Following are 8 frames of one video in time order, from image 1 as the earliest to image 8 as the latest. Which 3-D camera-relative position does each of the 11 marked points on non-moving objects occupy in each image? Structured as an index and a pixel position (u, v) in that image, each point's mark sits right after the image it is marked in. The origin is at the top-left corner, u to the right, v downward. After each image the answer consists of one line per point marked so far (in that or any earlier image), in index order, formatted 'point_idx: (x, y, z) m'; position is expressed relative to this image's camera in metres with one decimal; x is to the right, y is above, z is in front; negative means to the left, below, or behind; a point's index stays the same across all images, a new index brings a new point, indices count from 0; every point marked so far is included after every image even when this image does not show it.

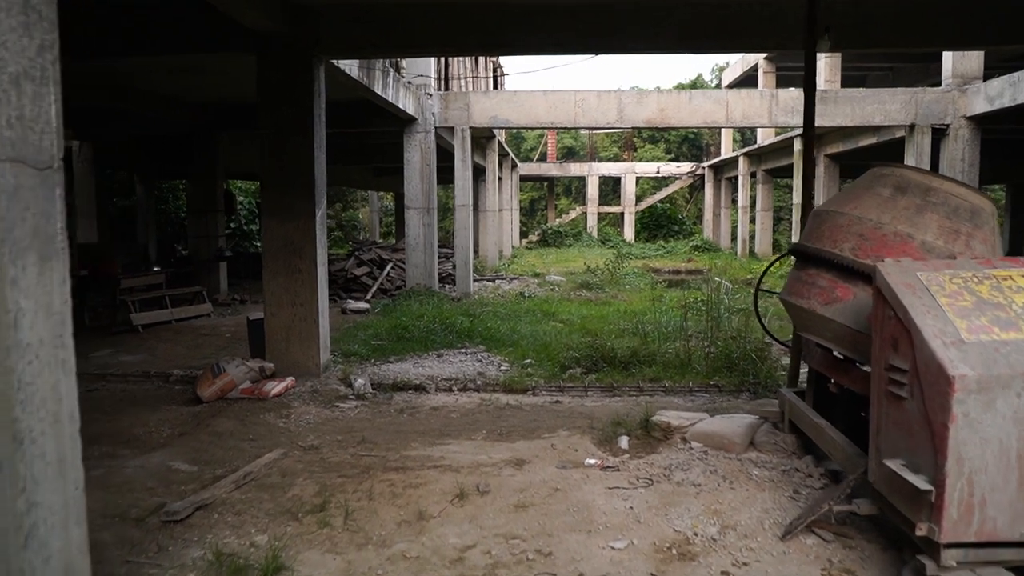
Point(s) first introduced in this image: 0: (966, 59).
0: (+7.6, +3.8, +13.5) m
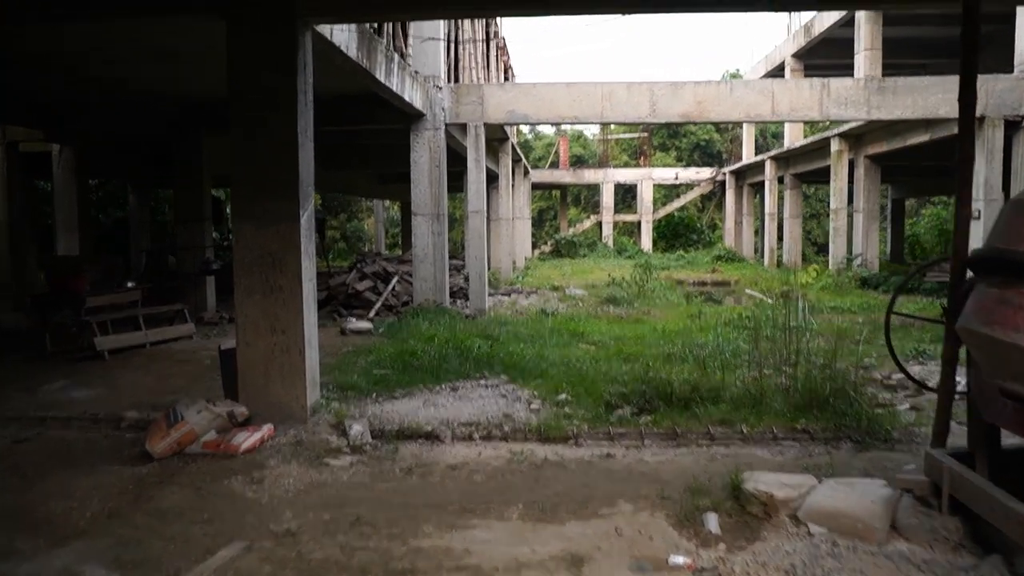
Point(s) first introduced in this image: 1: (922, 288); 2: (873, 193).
0: (+7.9, +3.6, +12.0) m
1: (+8.0, 0.0, +16.0) m
2: (+7.9, +2.1, +17.8) m
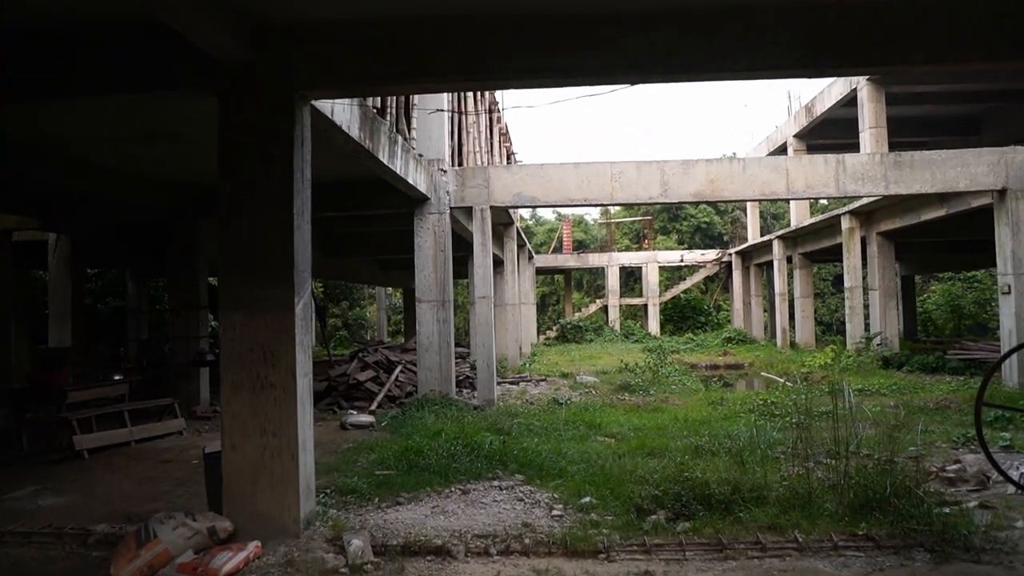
0: (+8.0, +2.5, +11.8) m
1: (+8.2, -1.5, +15.3) m
2: (+8.1, +0.4, +17.4) m
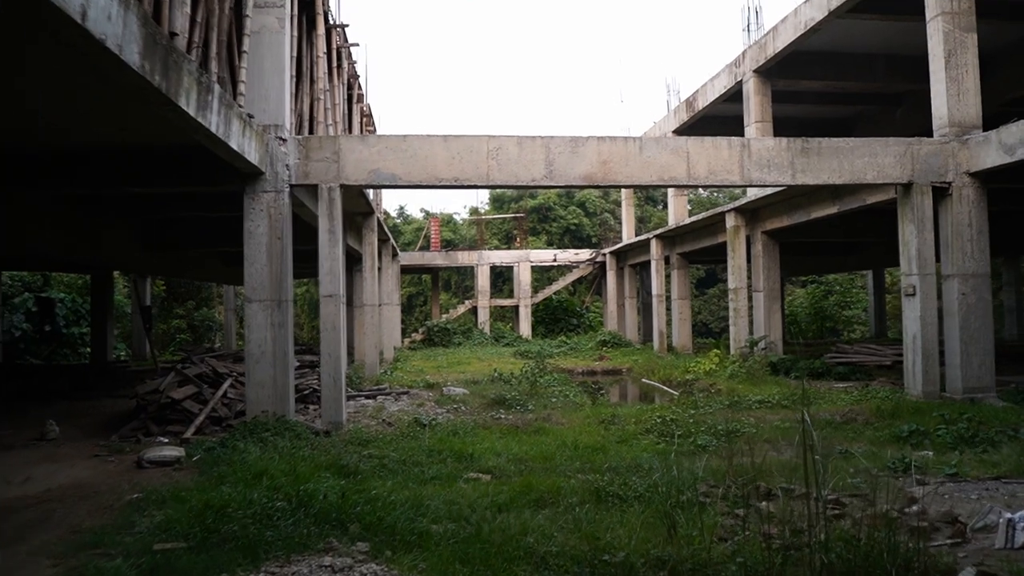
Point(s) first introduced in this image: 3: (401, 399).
0: (+6.1, +2.5, +11.1) m
1: (+5.7, -1.5, +14.6) m
2: (+5.3, +0.3, +16.6) m
3: (-1.7, -1.7, +12.2) m
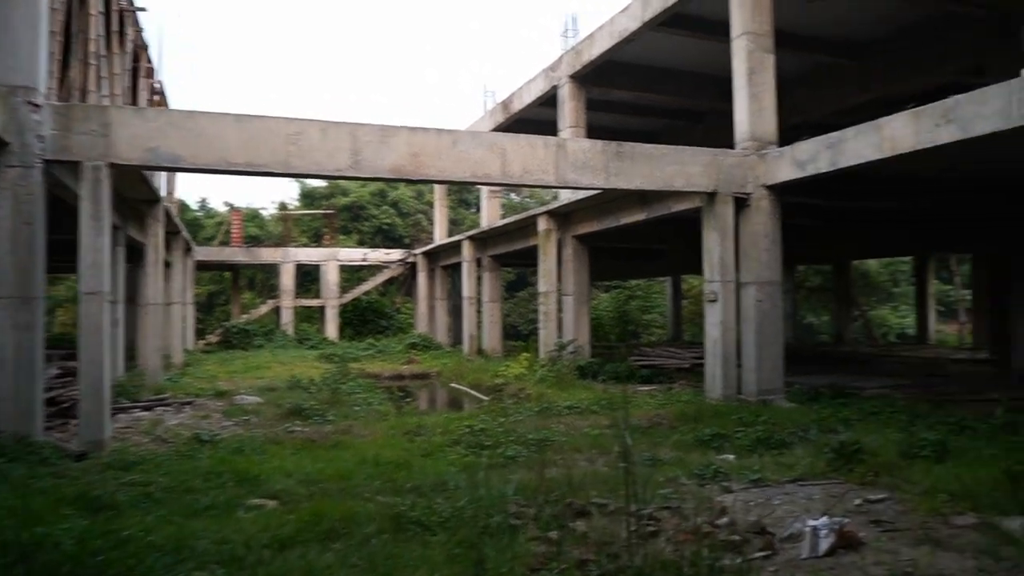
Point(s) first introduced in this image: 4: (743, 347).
0: (+3.5, +2.4, +11.6) m
1: (+2.2, -1.6, +14.9) m
2: (+1.4, +0.3, +16.7) m
3: (-4.4, -1.6, +10.8) m
4: (+3.2, -0.8, +11.5) m
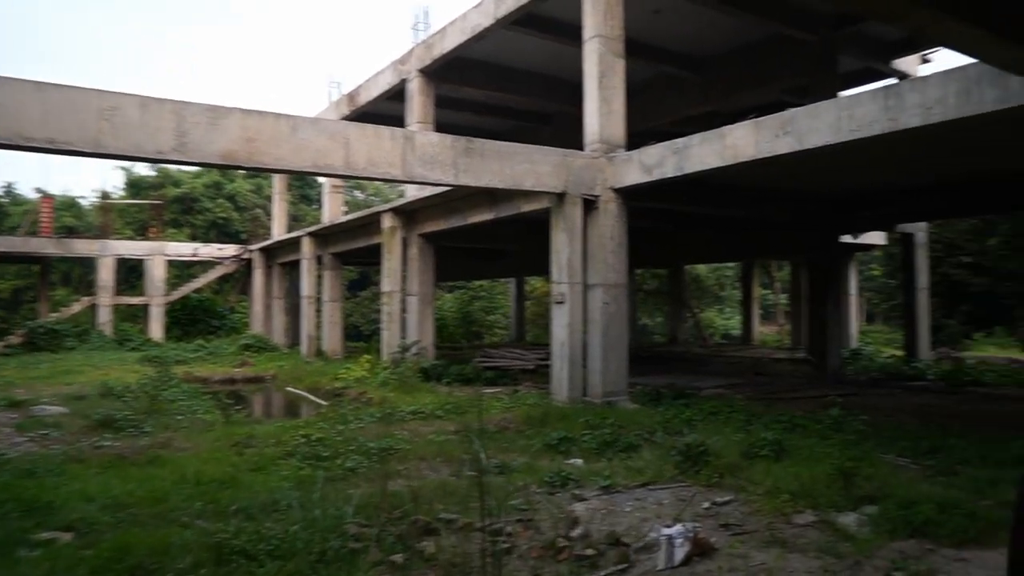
0: (+1.4, +2.4, +11.6) m
1: (-0.6, -1.6, +14.6) m
2: (-1.7, +0.3, +16.3) m
3: (-6.3, -1.6, +9.4) m
4: (+1.1, -0.9, +11.5) m
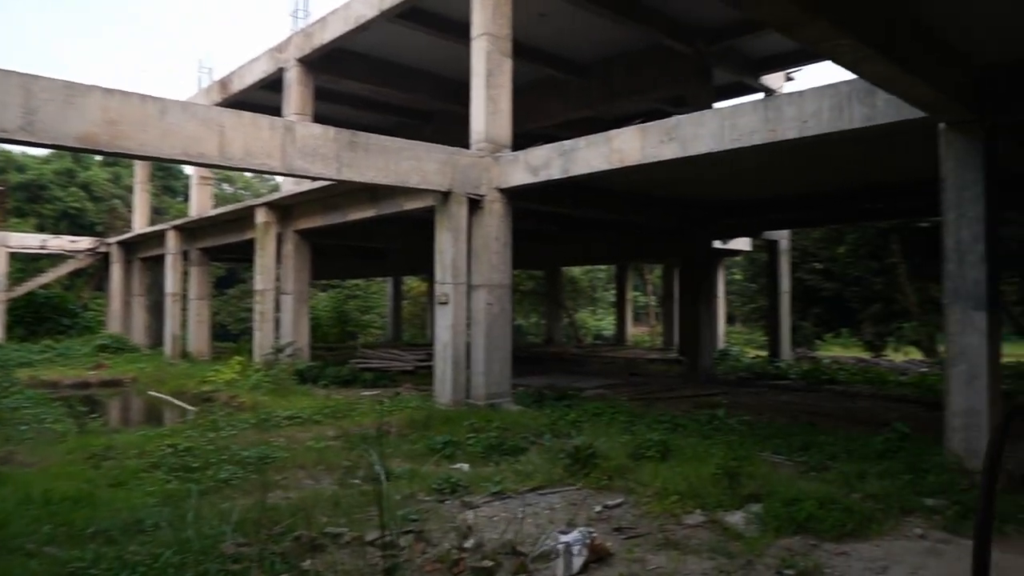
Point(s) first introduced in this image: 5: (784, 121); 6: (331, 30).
0: (-0.2, +2.4, +11.5) m
1: (-2.6, -1.6, +14.1) m
2: (-4.0, +0.3, +15.6) m
3: (-7.5, -1.5, +8.1) m
4: (-0.5, -0.9, +11.3) m
5: (+2.8, +1.7, +8.4) m
6: (-3.4, +4.8, +15.0) m
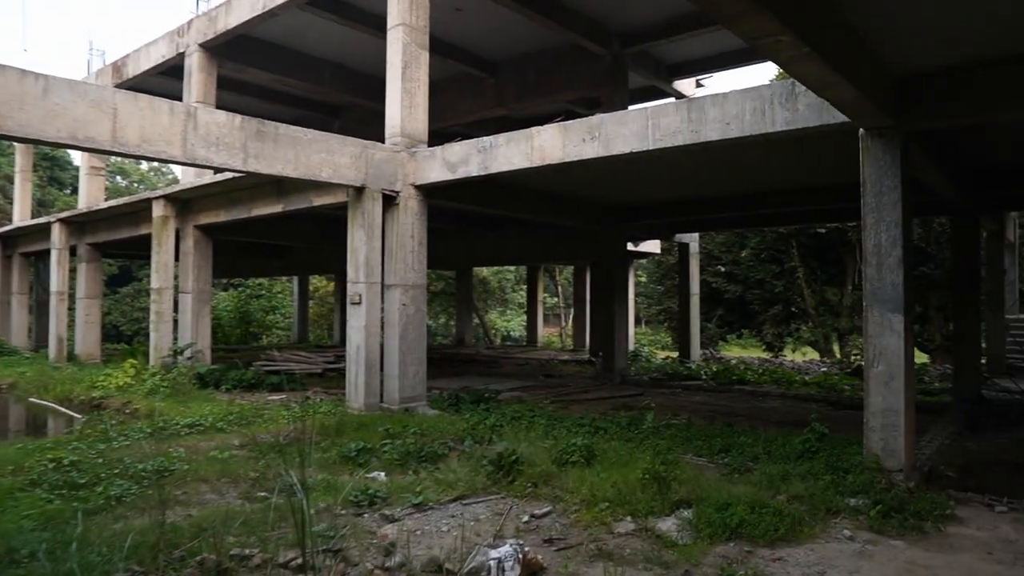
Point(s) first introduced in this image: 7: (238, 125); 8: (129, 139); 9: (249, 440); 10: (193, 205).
0: (-1.3, +2.4, +11.1) m
1: (-4.1, -1.6, +13.4) m
2: (-5.6, +0.3, +14.7) m
3: (-8.3, -1.4, +6.9) m
4: (-1.7, -0.9, +10.8) m
5: (+2.0, +1.7, +8.4) m
6: (-4.8, +4.8, +14.2) m
7: (-3.0, +1.8, +8.9) m
8: (-3.7, +1.5, +7.9) m
9: (-2.8, -1.6, +8.6) m
10: (-5.6, +1.5, +14.3) m
